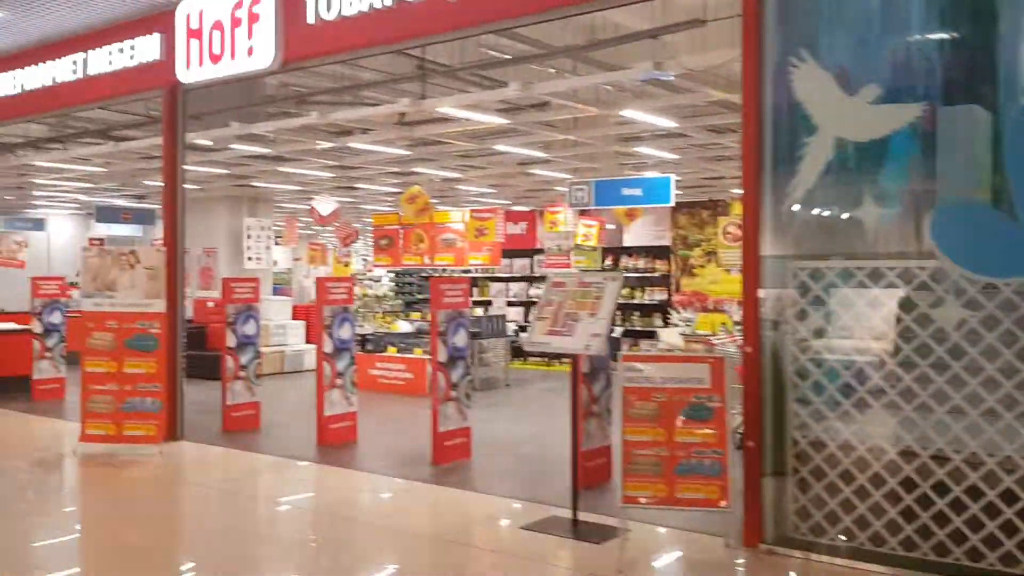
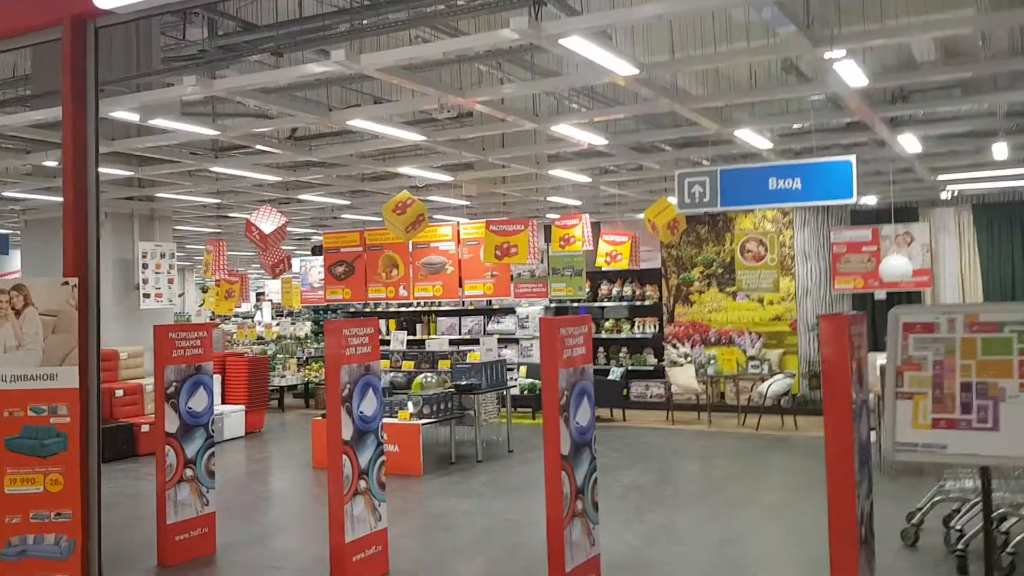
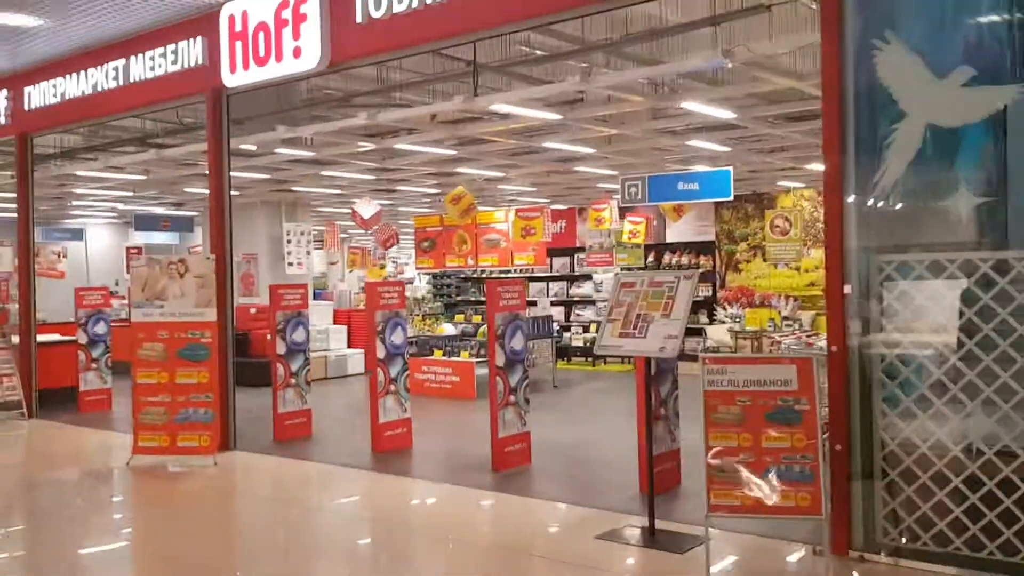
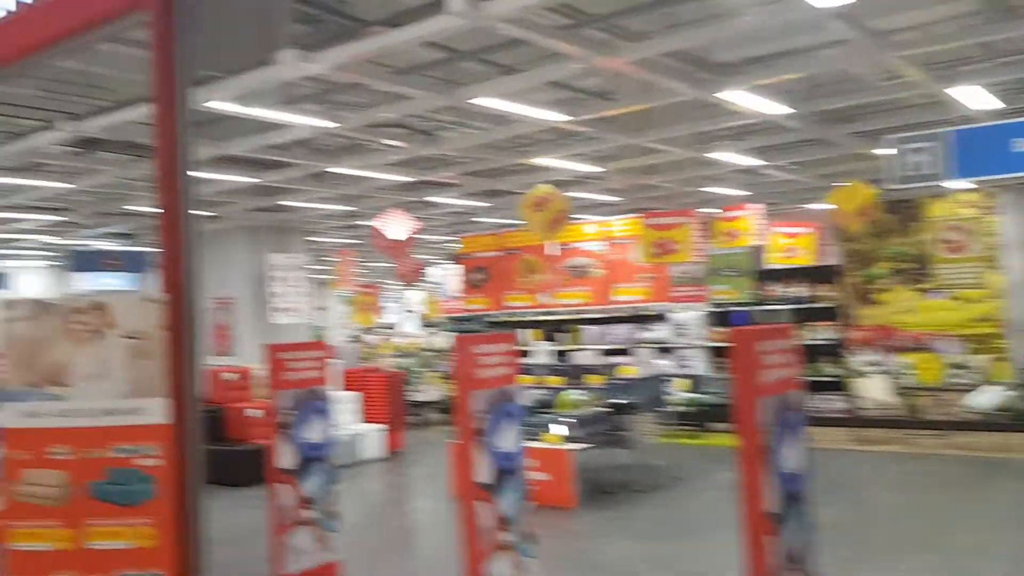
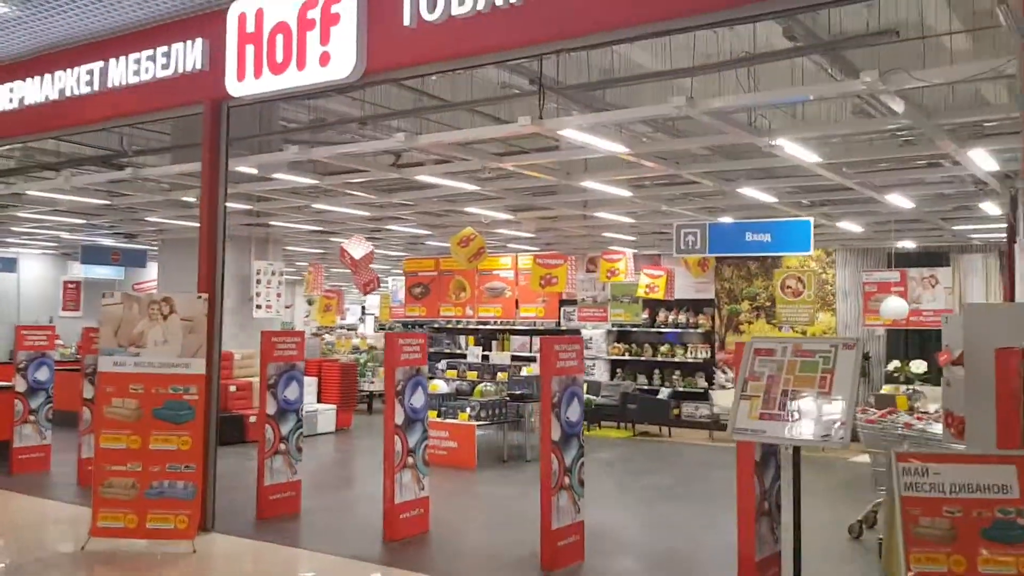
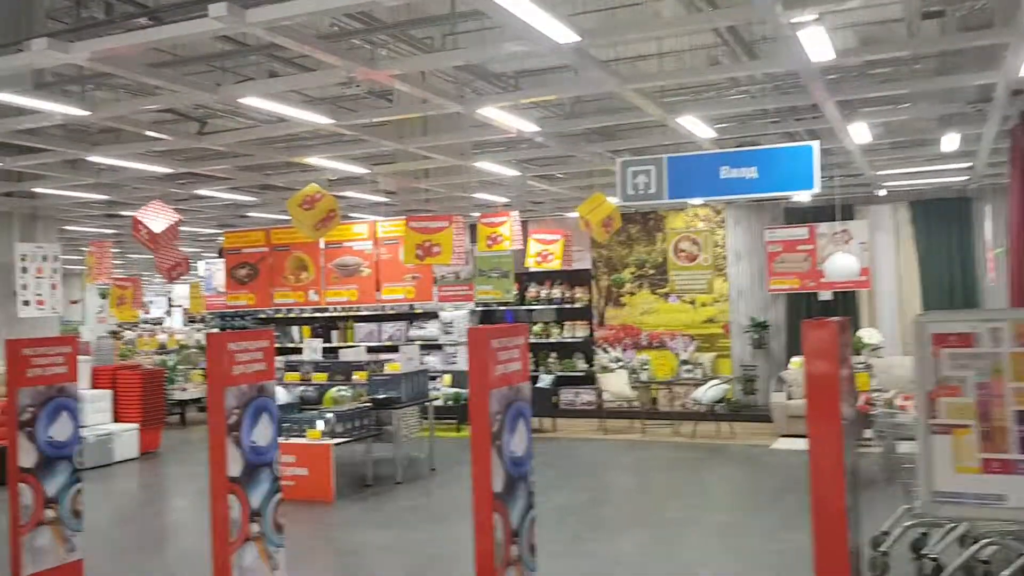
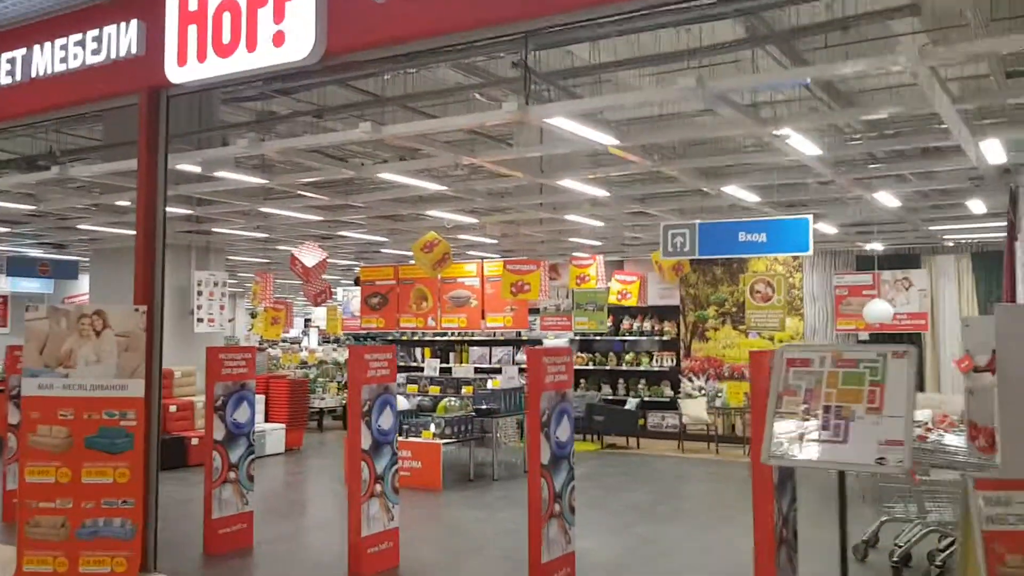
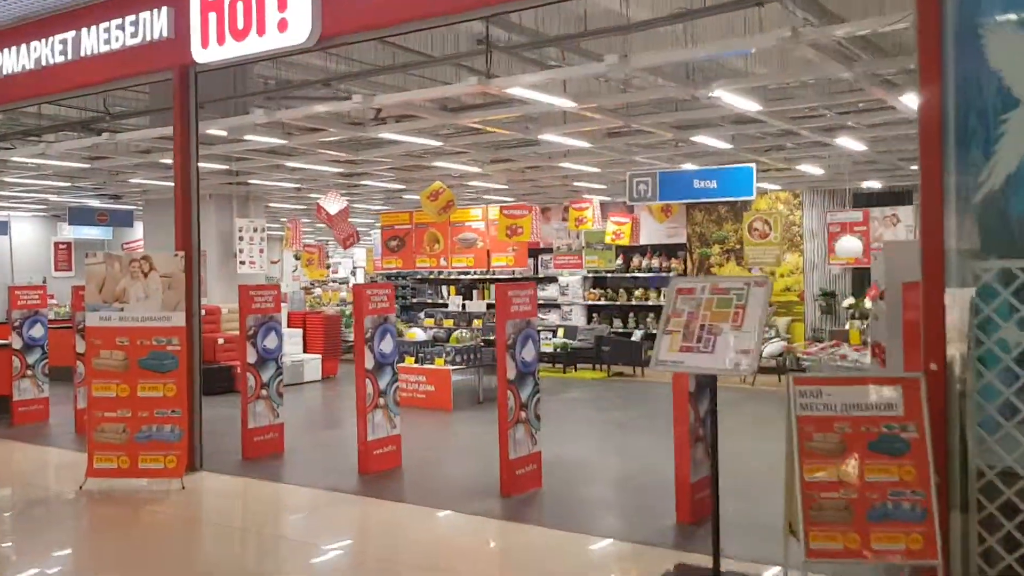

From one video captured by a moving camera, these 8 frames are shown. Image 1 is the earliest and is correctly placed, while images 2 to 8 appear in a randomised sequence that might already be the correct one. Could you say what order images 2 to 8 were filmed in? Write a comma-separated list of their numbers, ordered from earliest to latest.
3, 8, 5, 7, 2, 6, 4
